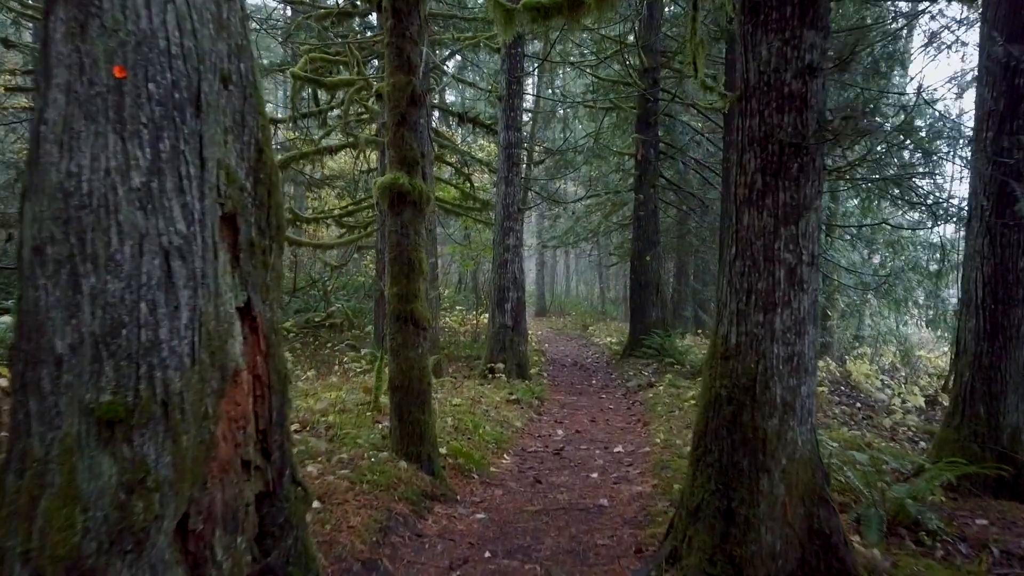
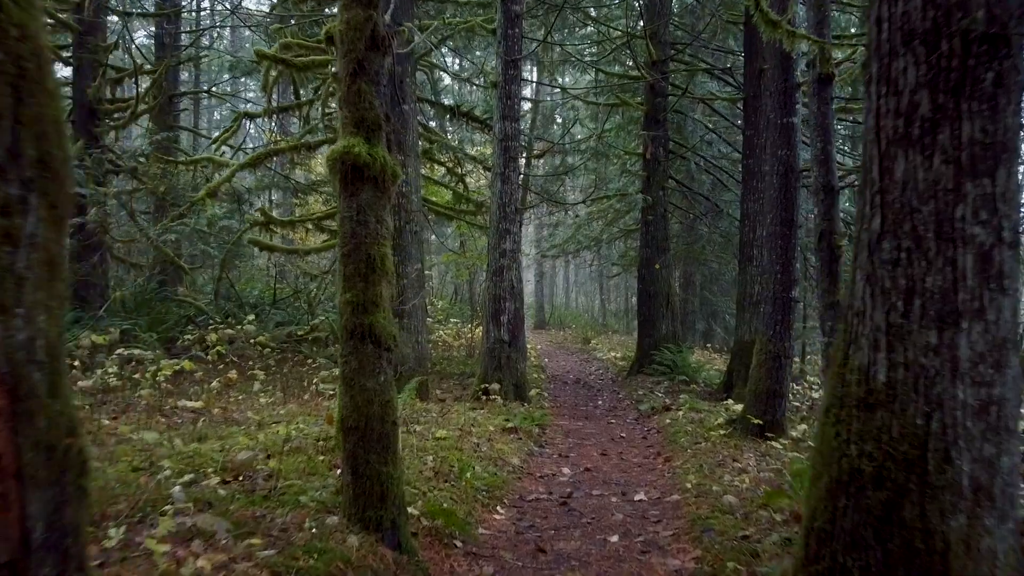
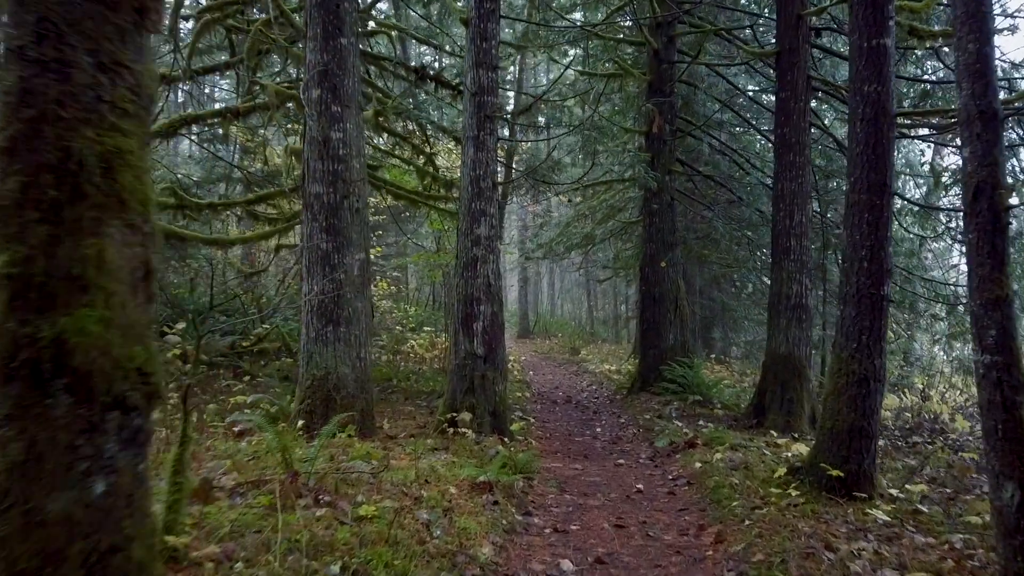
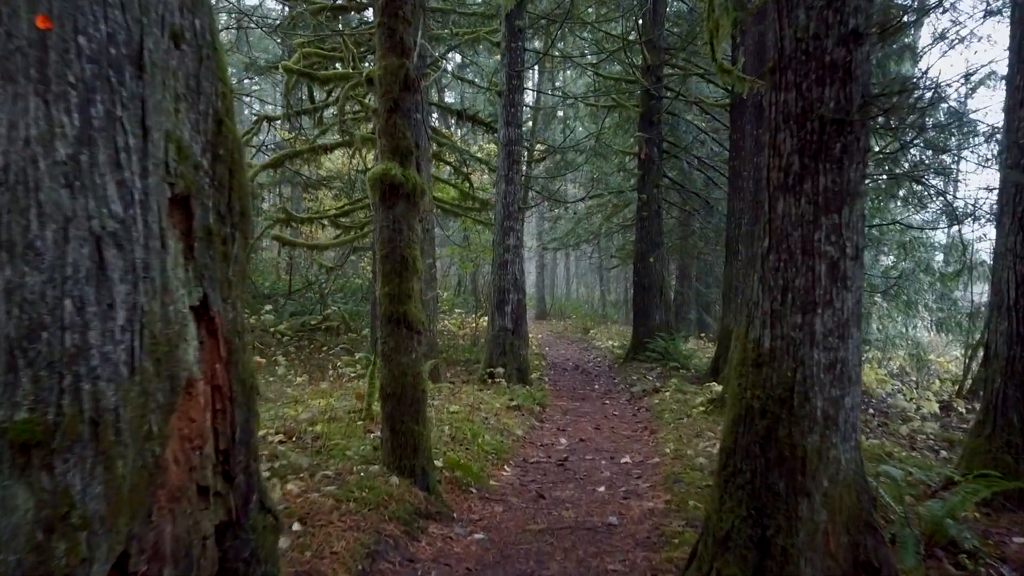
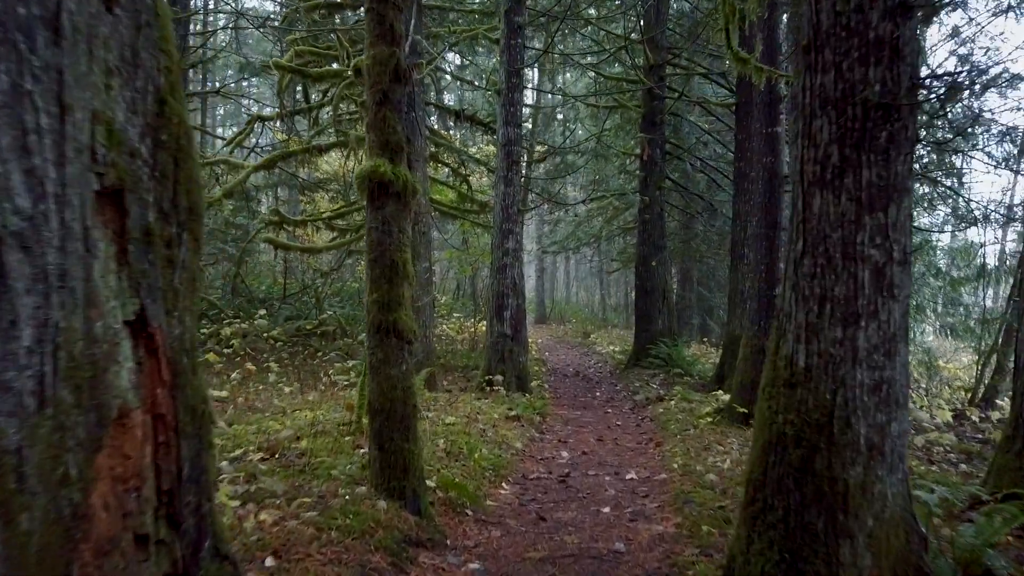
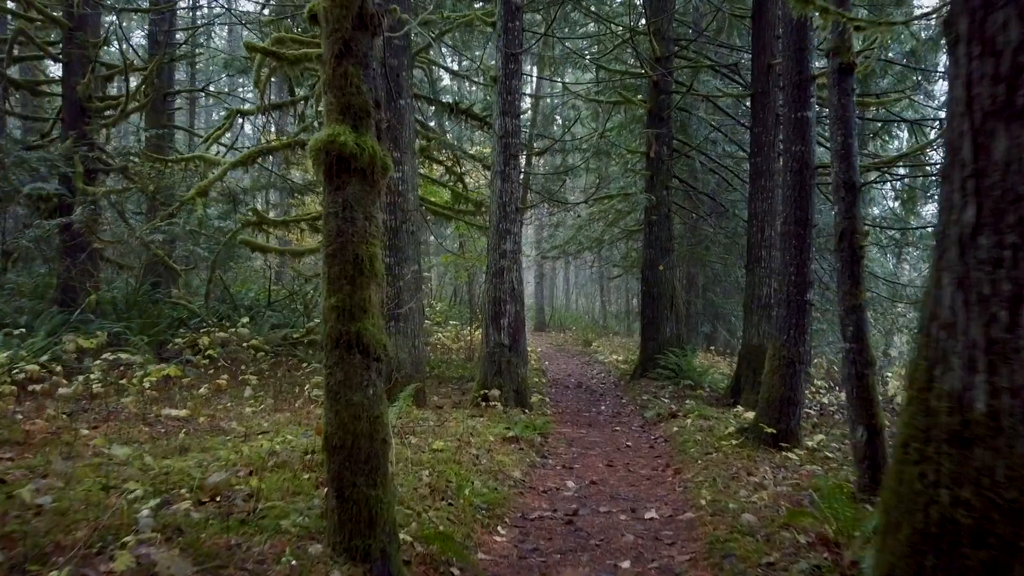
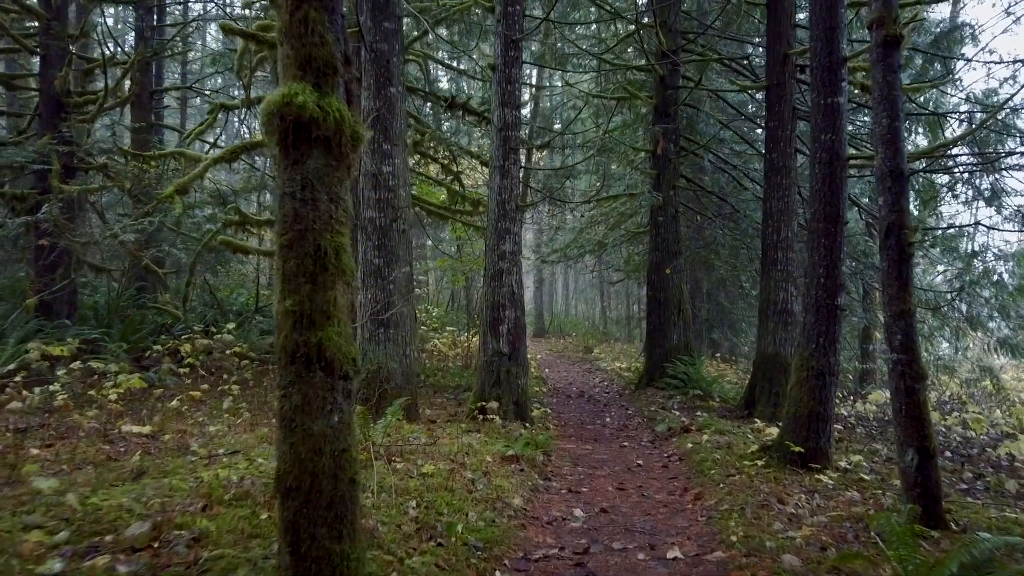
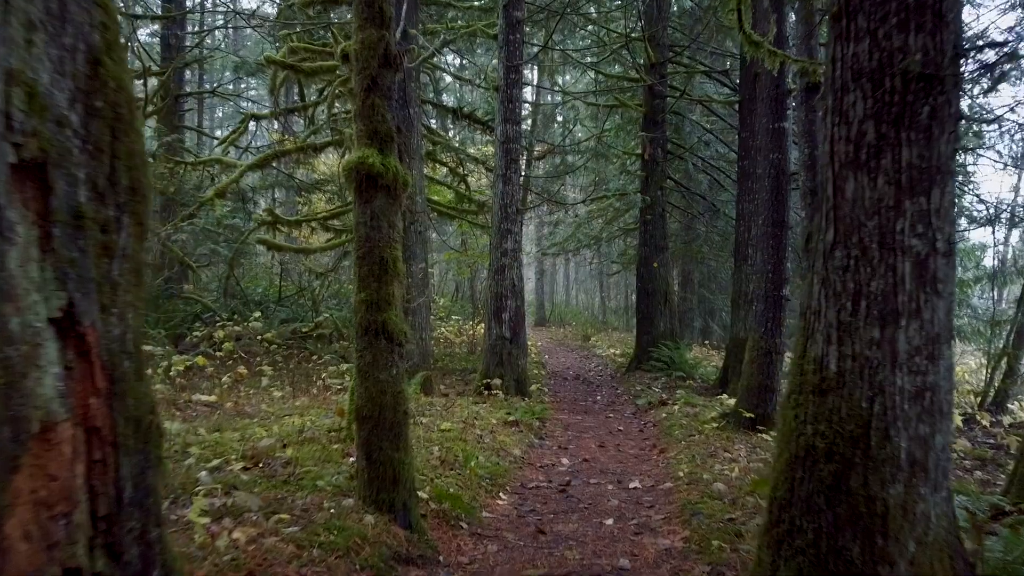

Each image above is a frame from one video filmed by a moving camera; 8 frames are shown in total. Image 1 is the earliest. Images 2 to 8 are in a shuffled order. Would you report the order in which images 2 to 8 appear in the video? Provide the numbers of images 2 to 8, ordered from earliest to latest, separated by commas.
4, 5, 8, 2, 6, 7, 3
